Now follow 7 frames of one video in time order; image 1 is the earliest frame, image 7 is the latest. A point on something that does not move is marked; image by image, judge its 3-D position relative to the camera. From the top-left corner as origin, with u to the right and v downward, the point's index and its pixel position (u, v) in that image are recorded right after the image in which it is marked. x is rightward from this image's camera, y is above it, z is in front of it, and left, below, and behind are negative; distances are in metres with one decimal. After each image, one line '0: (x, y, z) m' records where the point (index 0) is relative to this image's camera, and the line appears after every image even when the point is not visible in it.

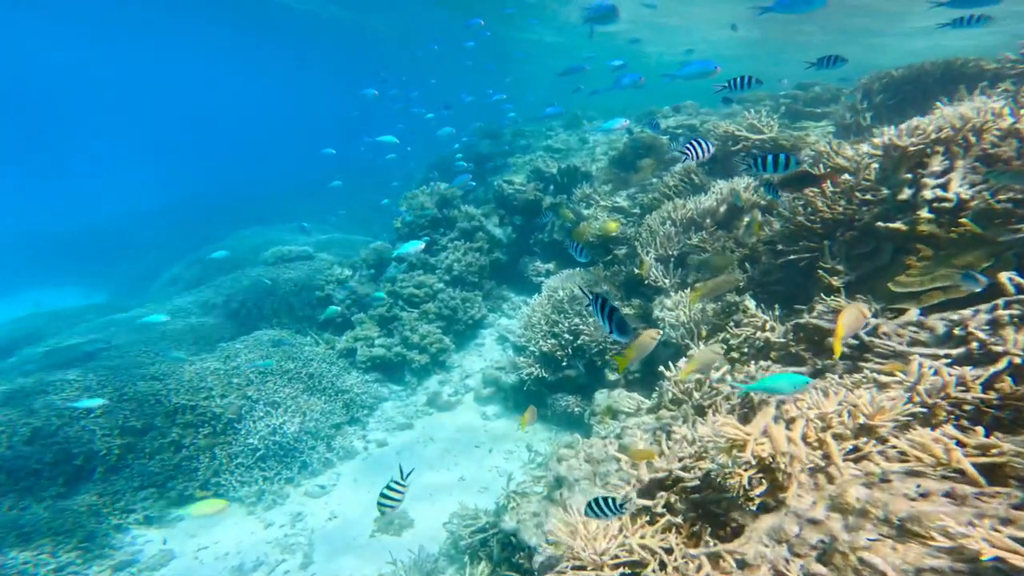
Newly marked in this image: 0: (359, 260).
0: (-3.9, +0.7, +11.3) m
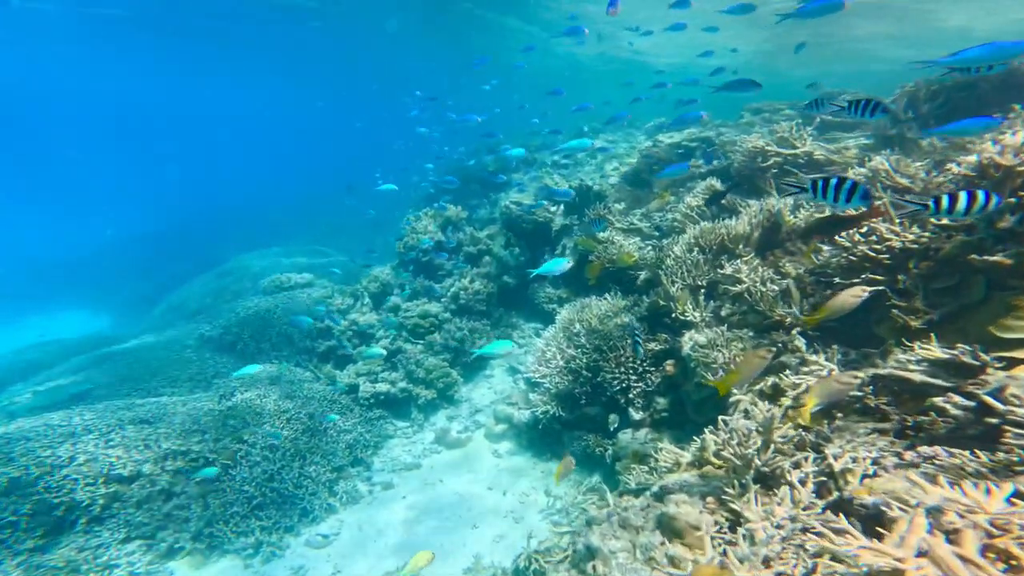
0: (-3.7, -0.1, +10.9) m
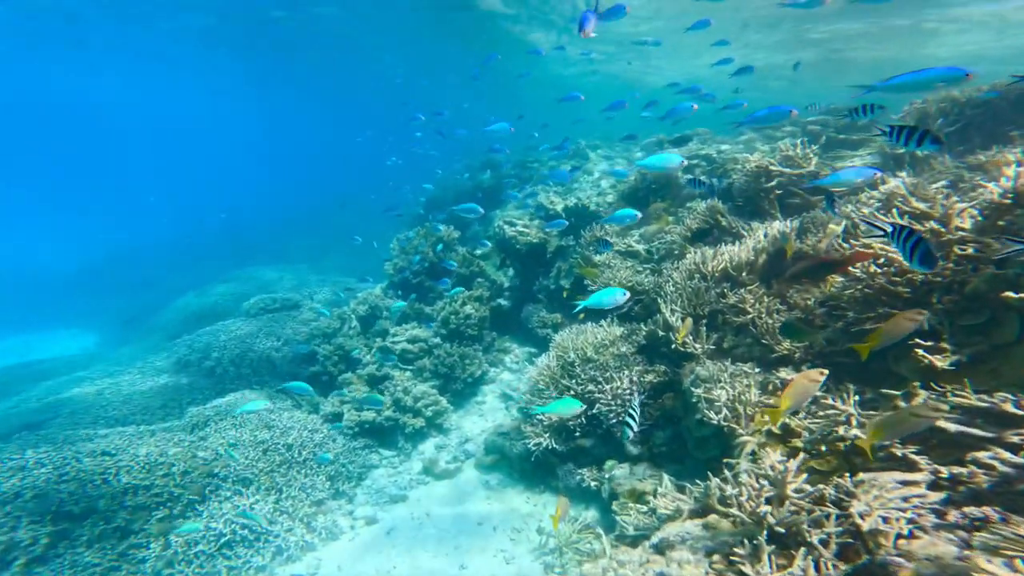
0: (-3.9, -0.6, +10.5) m
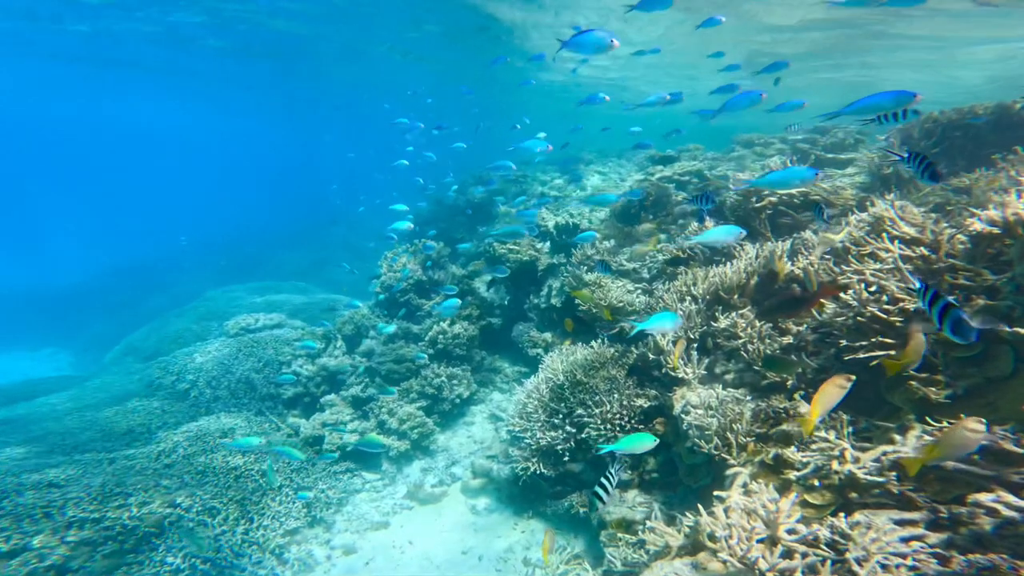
0: (-4.1, -1.0, +10.3) m
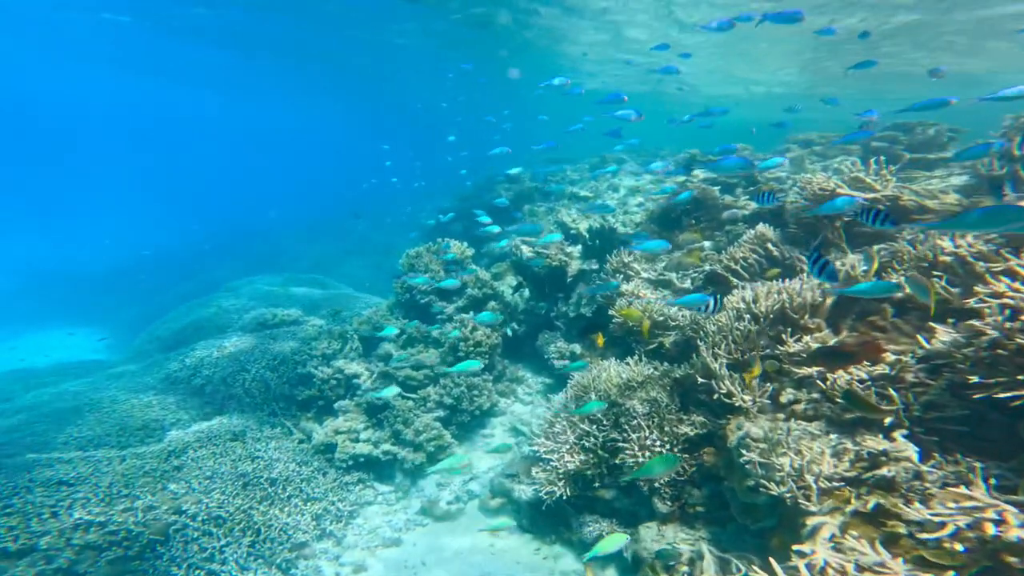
0: (-3.6, -0.9, +9.9) m
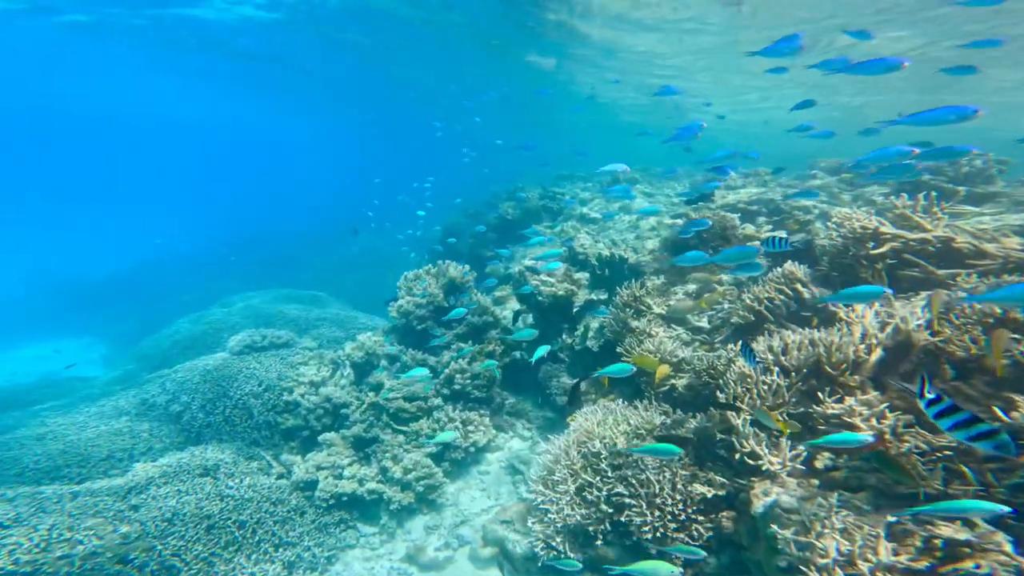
0: (-3.5, -1.4, +9.4) m
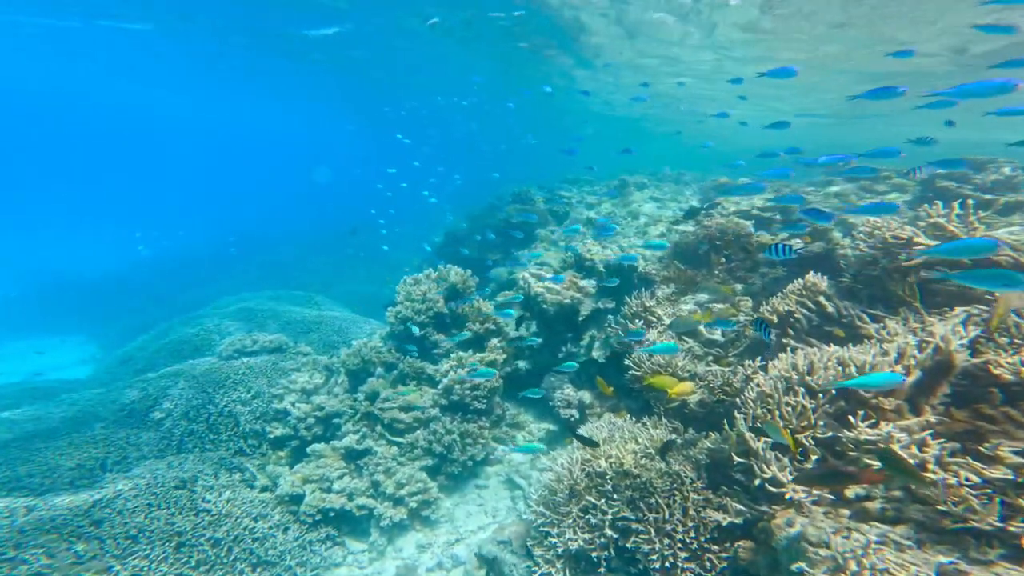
0: (-3.5, -1.5, +9.1) m
